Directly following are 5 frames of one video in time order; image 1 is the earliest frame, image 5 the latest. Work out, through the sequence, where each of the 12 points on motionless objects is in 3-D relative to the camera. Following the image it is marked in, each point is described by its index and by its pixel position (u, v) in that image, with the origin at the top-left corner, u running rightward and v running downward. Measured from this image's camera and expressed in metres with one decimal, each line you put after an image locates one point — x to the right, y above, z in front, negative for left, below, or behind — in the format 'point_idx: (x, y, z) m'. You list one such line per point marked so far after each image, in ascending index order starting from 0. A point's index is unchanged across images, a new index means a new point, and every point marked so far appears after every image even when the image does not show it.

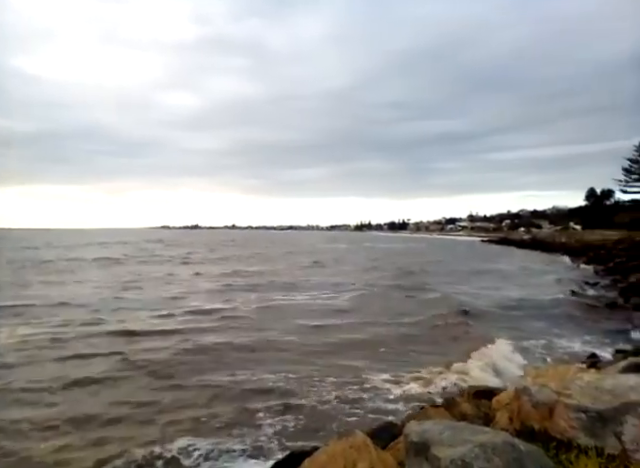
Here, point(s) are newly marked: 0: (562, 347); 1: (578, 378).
0: (+8.7, -4.1, +14.9) m
1: (+6.0, -3.3, +9.7) m
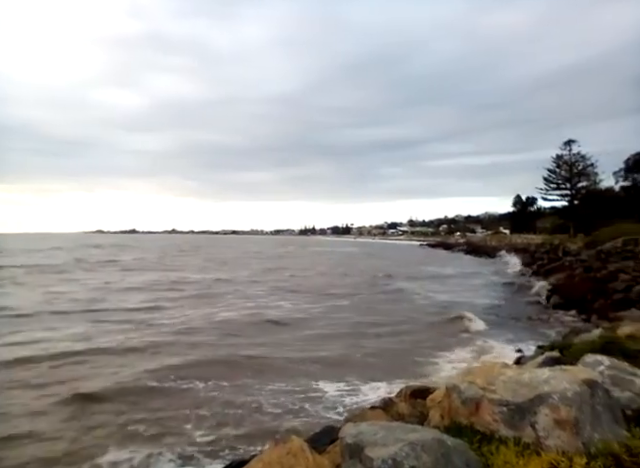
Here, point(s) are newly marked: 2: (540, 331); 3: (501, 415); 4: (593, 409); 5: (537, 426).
0: (+6.5, -4.4, +16.0) m
1: (+4.6, -3.5, +10.5) m
2: (+10.2, -4.5, +19.3) m
3: (+2.7, -2.6, +6.1) m
4: (+4.0, -2.5, +6.0) m
5: (+3.1, -2.6, +5.8) m
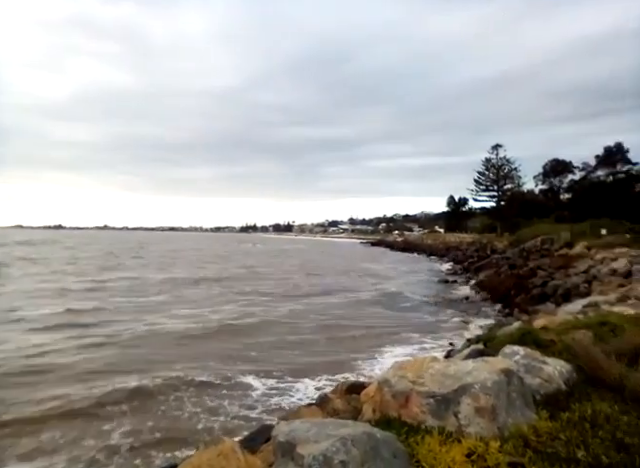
0: (+4.1, -4.4, +16.9) m
1: (+2.9, -3.5, +11.1) m
2: (+7.3, -4.5, +20.6) m
3: (+1.7, -2.7, +6.5) m
4: (+3.0, -2.5, +6.5) m
5: (+2.1, -2.7, +6.2) m
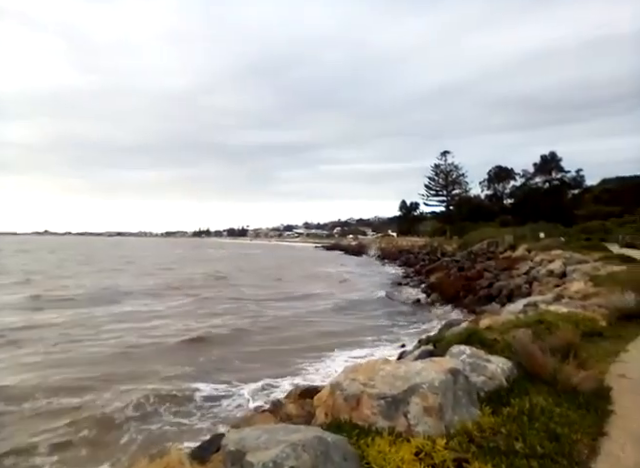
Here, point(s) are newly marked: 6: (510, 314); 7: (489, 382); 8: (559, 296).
0: (+2.2, -4.6, +17.2) m
1: (+1.7, -3.6, +11.3) m
2: (+5.0, -4.7, +21.2) m
3: (+0.9, -2.8, +6.6) m
4: (+2.2, -2.6, +6.8) m
5: (+1.3, -2.8, +6.4) m
6: (+7.5, -3.2, +16.5) m
7: (+3.1, -2.7, +7.7) m
8: (+9.8, -2.6, +17.2) m
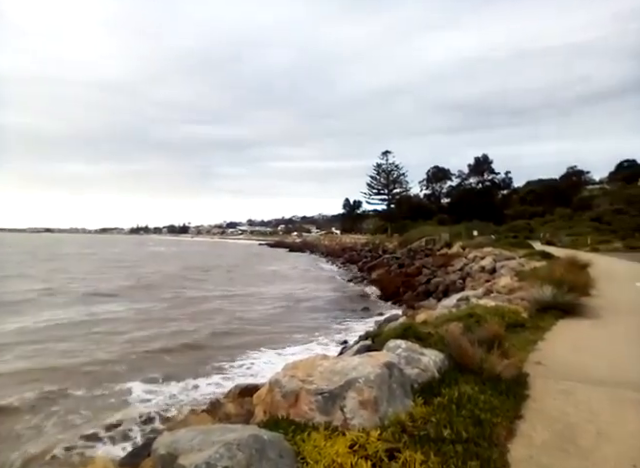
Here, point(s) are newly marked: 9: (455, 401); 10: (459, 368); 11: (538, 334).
0: (-0.2, -4.5, +17.3) m
1: (0.0, -3.6, +11.5) m
2: (+2.0, -4.6, +21.7) m
3: (-0.1, -2.7, +6.7) m
4: (+1.1, -2.6, +7.0) m
5: (+0.3, -2.7, +6.5) m
6: (+5.1, -3.1, +17.4) m
7: (+1.9, -2.7, +8.0) m
8: (+7.3, -2.5, +18.3) m
9: (+2.2, -2.8, +7.0) m
10: (+2.9, -2.8, +8.8) m
11: (+5.9, -2.7, +11.4) m
